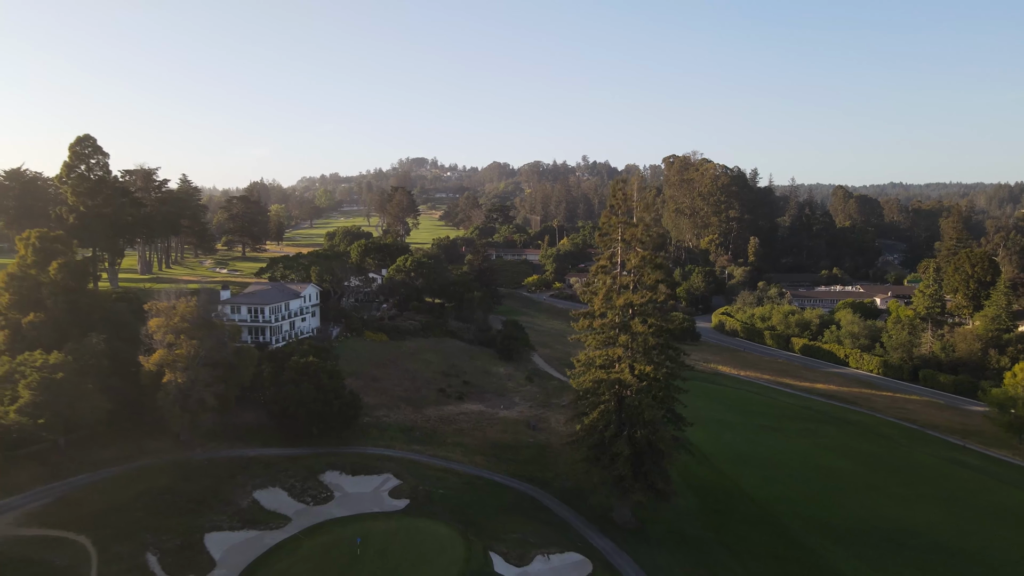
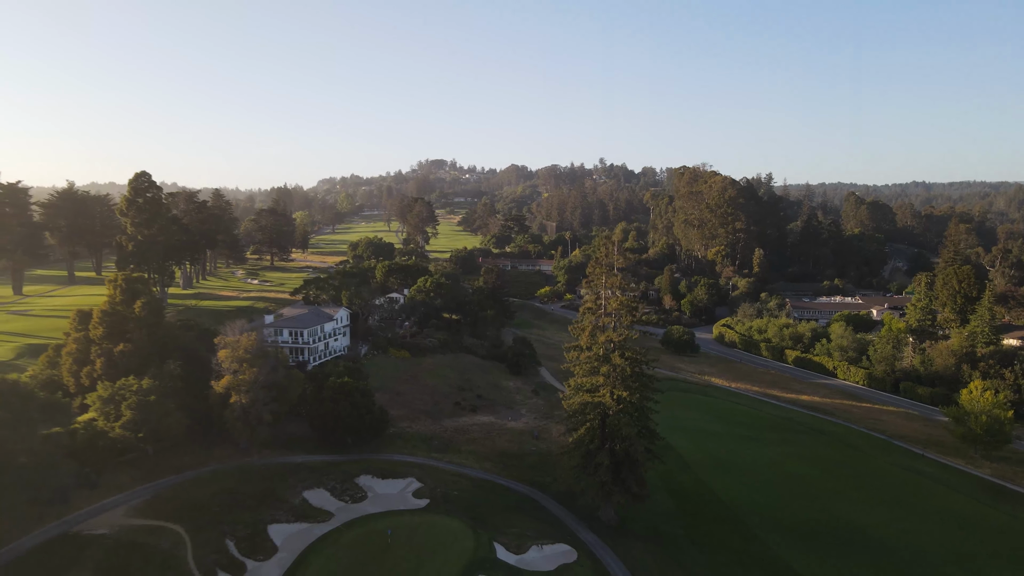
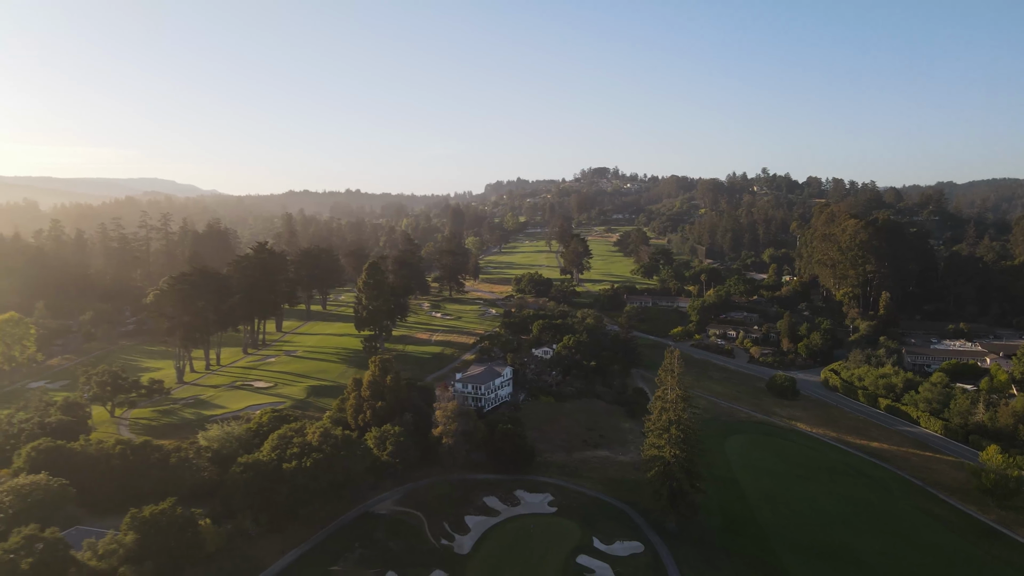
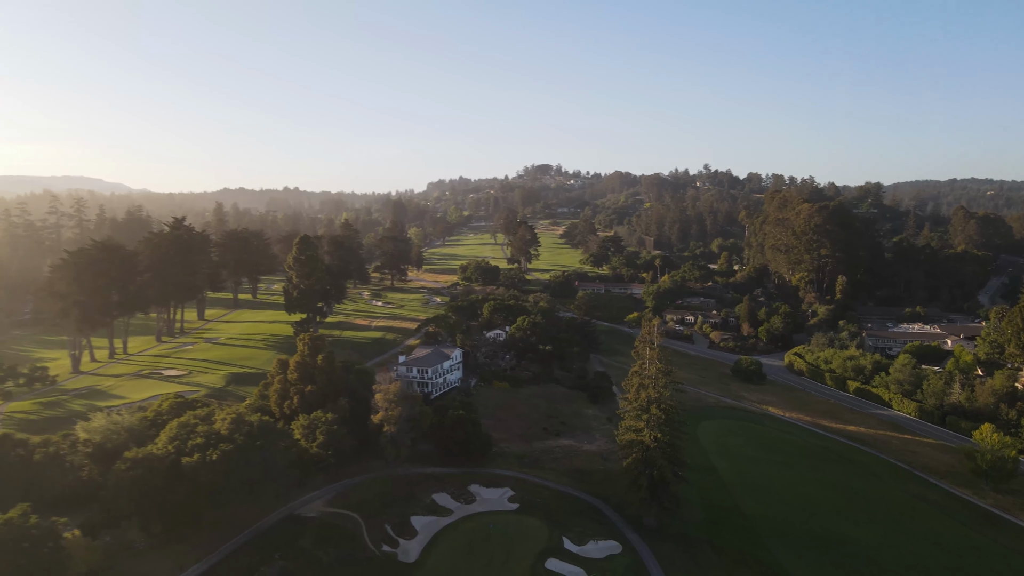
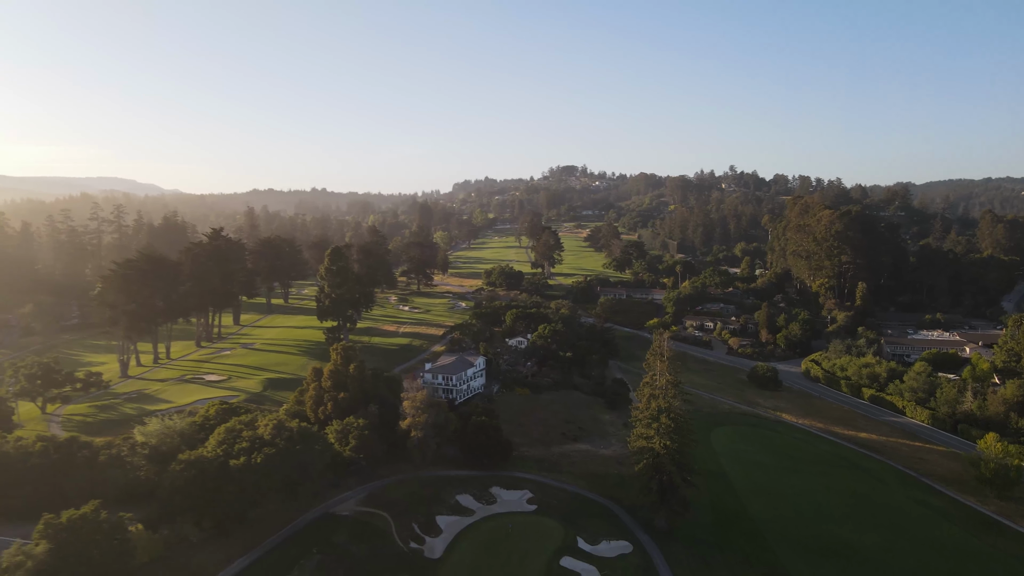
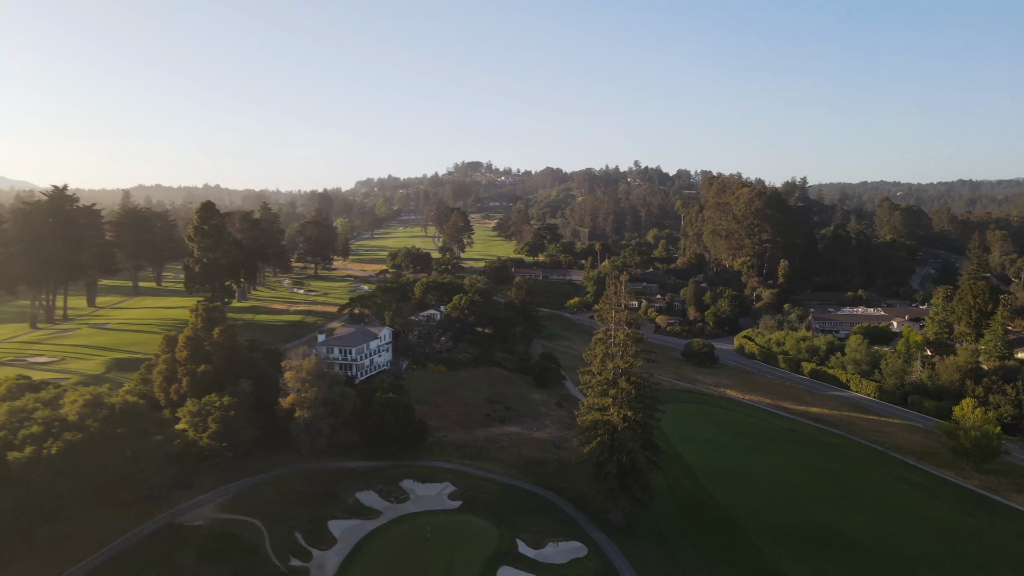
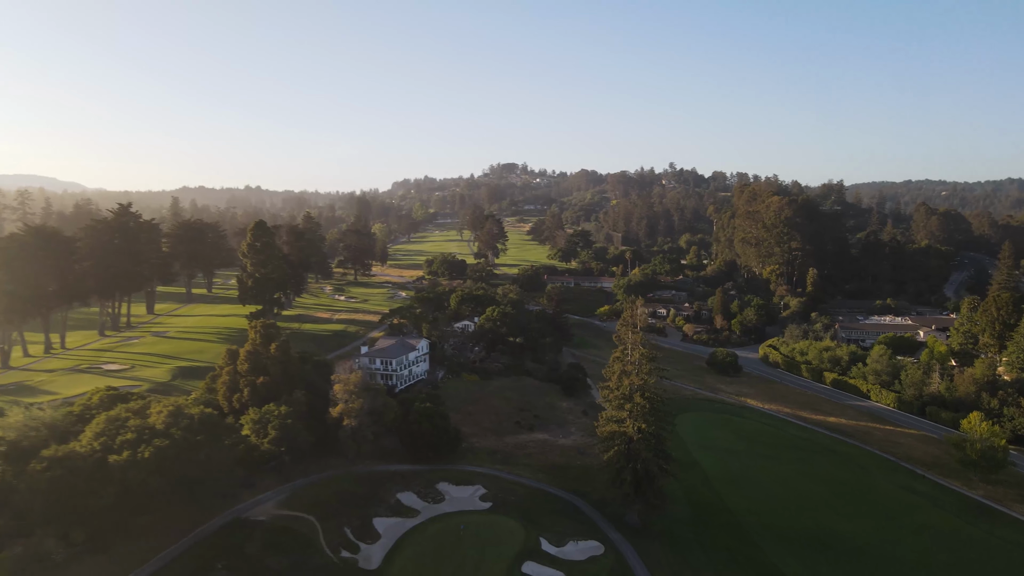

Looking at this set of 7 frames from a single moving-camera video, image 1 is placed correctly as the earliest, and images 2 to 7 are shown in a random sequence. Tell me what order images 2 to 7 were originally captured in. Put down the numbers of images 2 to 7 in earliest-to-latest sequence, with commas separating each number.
2, 6, 7, 4, 5, 3
